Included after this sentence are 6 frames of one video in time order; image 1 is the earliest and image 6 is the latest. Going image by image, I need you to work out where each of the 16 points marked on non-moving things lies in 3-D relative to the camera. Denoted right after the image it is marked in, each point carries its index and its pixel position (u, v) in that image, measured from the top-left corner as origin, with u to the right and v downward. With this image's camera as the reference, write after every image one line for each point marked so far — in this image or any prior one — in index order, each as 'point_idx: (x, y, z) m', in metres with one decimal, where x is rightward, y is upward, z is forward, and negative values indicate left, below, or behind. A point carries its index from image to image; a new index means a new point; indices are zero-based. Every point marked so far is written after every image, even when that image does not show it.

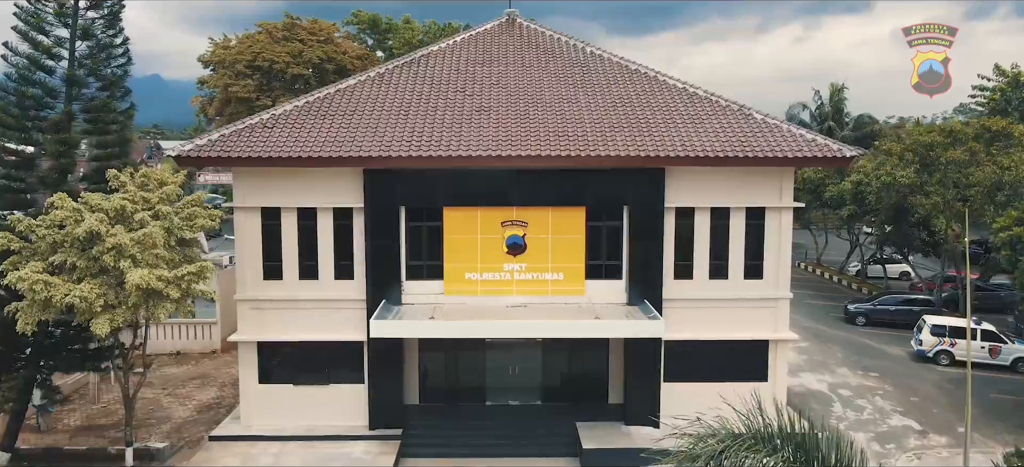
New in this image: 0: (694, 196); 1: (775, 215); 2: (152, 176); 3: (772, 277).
0: (+3.3, +0.7, +12.7) m
1: (+4.9, +0.3, +12.7) m
2: (-5.7, +0.9, +10.9) m
3: (+4.9, -0.8, +12.9) m
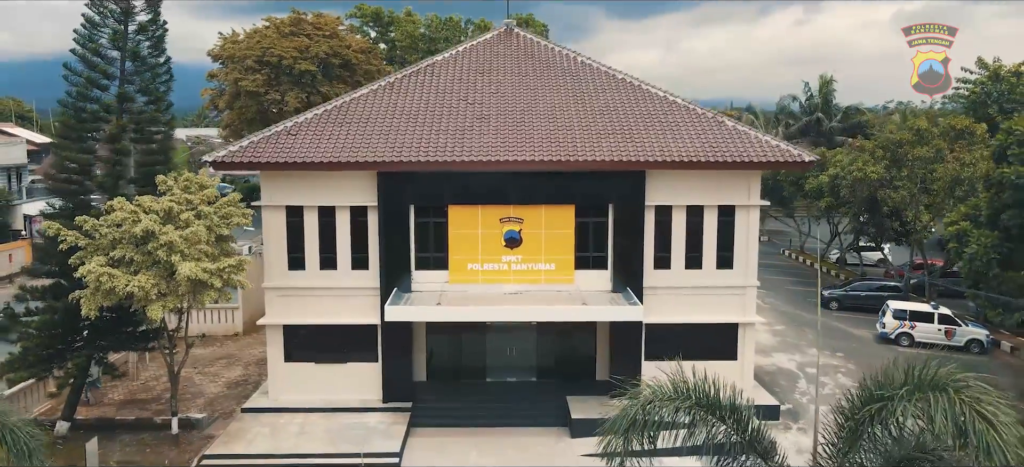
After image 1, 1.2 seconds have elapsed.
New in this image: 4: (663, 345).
0: (+3.3, +0.8, +14.2) m
1: (+4.9, +0.4, +14.3) m
2: (-5.8, +1.0, +12.5) m
3: (+4.8, -0.7, +14.5) m
4: (+3.2, -2.4, +14.7) m
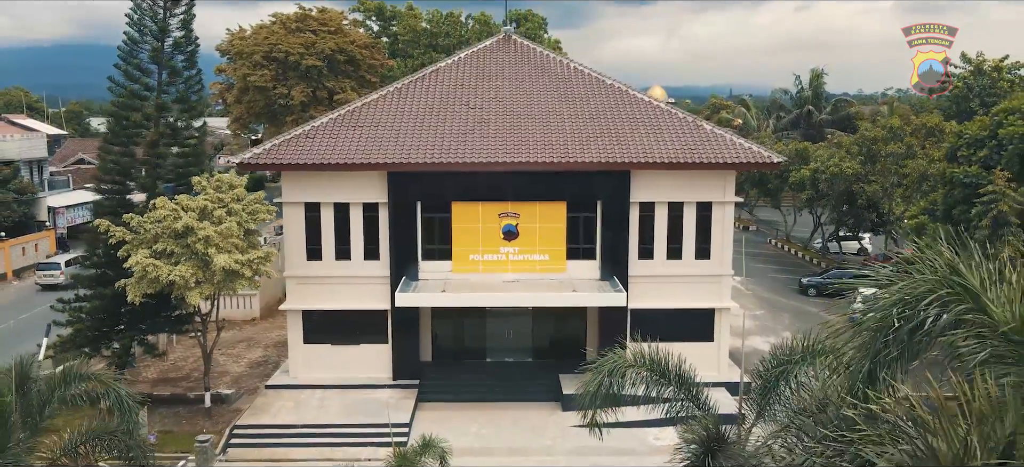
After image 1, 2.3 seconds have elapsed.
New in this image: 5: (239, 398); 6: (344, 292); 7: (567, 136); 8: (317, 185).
0: (+3.2, +0.9, +15.7) m
1: (+4.8, +0.6, +15.8) m
2: (-5.9, +1.1, +13.9) m
3: (+4.8, -0.6, +16.0) m
4: (+3.2, -2.2, +16.2) m
5: (-6.2, -3.8, +15.6) m
6: (-3.9, -1.4, +16.0) m
7: (+1.2, +2.3, +15.8) m
8: (-4.4, +1.1, +15.5) m
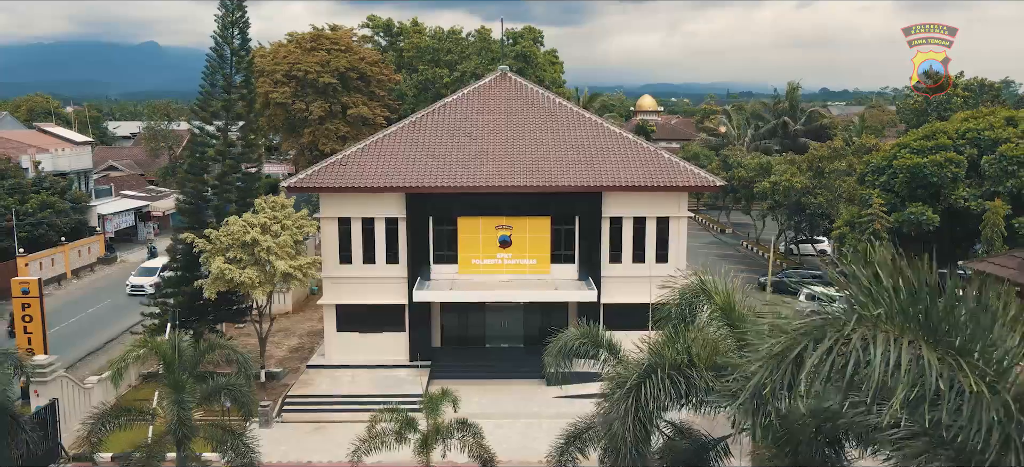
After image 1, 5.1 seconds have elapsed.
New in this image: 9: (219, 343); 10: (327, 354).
0: (+3.0, +0.7, +19.3) m
1: (+4.6, +0.3, +19.4) m
2: (-6.0, +0.8, +17.6) m
3: (+4.6, -0.8, +19.7) m
4: (+3.0, -2.5, +19.9) m
5: (-6.4, -4.0, +19.3) m
6: (-4.1, -1.6, +19.7) m
7: (+1.0, +2.0, +19.5) m
8: (-4.6, +0.9, +19.2) m
9: (-5.1, -1.9, +12.0) m
10: (-5.4, -3.5, +19.9) m
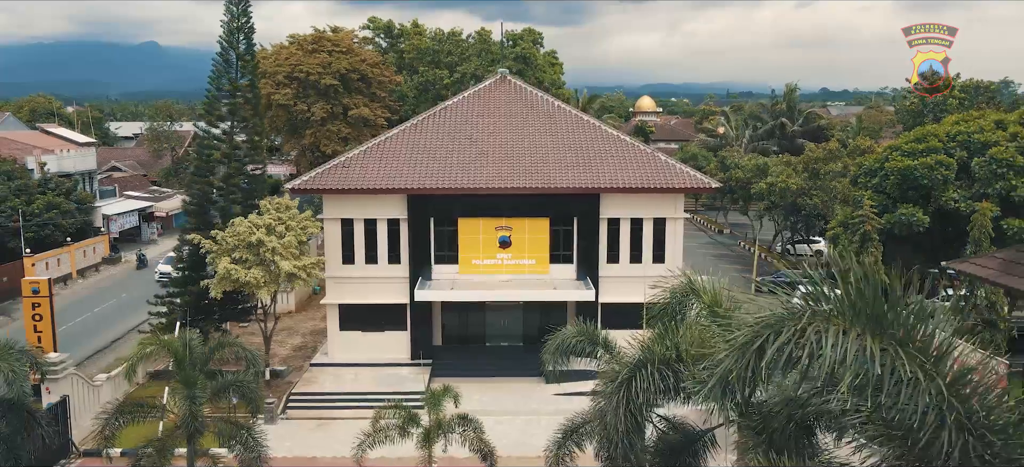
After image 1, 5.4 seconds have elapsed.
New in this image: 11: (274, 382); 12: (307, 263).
0: (+3.0, +0.7, +19.7) m
1: (+4.6, +0.3, +19.8) m
2: (-6.0, +0.8, +18.0) m
3: (+4.6, -0.8, +20.0) m
4: (+3.0, -2.5, +20.3) m
5: (-6.4, -4.0, +19.7) m
6: (-4.1, -1.6, +20.1) m
7: (+1.0, +2.0, +19.8) m
8: (-4.6, +0.8, +19.6) m
9: (-5.2, -1.9, +12.4) m
10: (-5.4, -3.5, +20.3) m
11: (-6.6, -4.1, +19.1) m
12: (-5.2, -0.7, +17.5) m
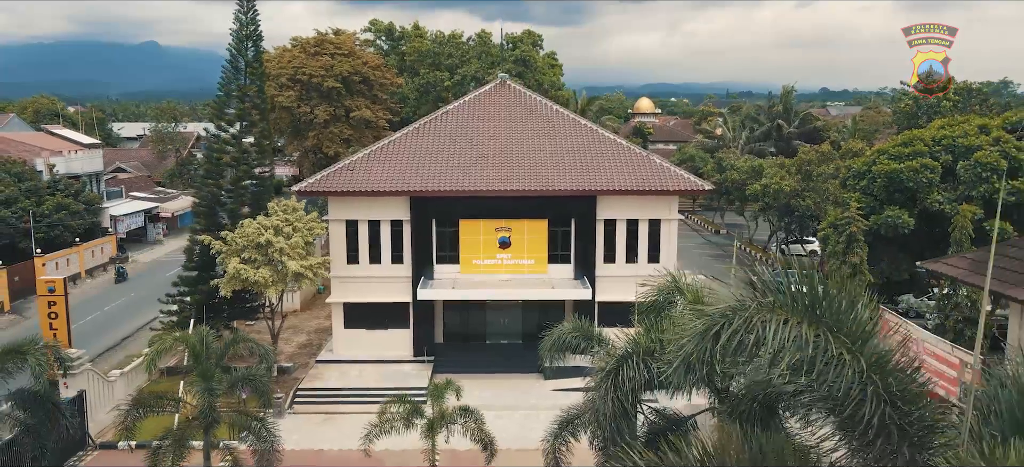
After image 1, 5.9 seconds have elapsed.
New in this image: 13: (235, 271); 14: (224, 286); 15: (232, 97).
0: (+3.0, +0.6, +20.3) m
1: (+4.6, +0.3, +20.4) m
2: (-6.0, +0.8, +18.6) m
3: (+4.6, -0.9, +20.7) m
4: (+3.0, -2.5, +20.9) m
5: (-6.4, -4.1, +20.3) m
6: (-4.1, -1.7, +20.7) m
7: (+1.0, +2.0, +20.5) m
8: (-4.6, +0.8, +20.2) m
9: (-5.2, -2.0, +13.0) m
10: (-5.4, -3.5, +20.9) m
11: (-6.7, -4.2, +19.7) m
12: (-5.3, -0.8, +18.1) m
13: (-7.0, -1.0, +17.2) m
14: (-7.4, -1.4, +17.6) m
15: (-7.9, +3.8, +19.2) m
